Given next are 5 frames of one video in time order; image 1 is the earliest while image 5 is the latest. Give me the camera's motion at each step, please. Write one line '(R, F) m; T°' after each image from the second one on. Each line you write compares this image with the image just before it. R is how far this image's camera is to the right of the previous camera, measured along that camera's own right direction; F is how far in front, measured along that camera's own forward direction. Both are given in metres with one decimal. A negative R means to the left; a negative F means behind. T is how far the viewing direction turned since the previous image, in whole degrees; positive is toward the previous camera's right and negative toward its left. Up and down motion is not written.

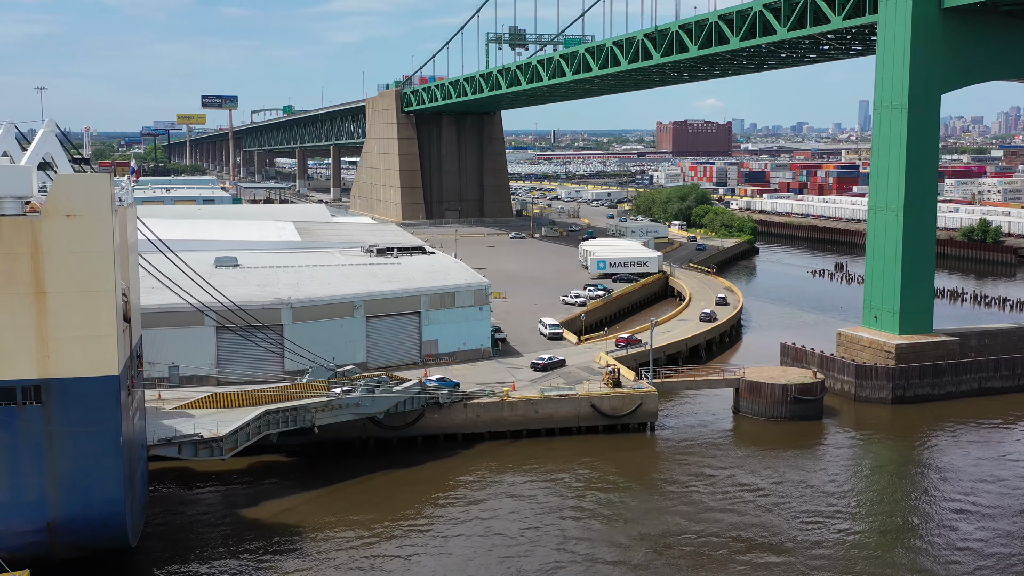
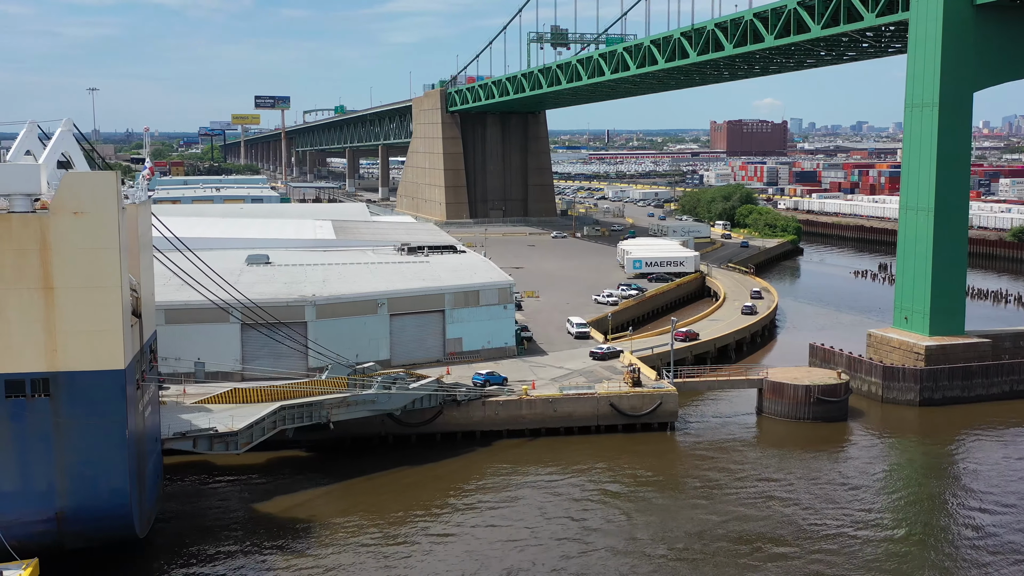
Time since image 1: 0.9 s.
(+0.6, 0.0) m; -3°
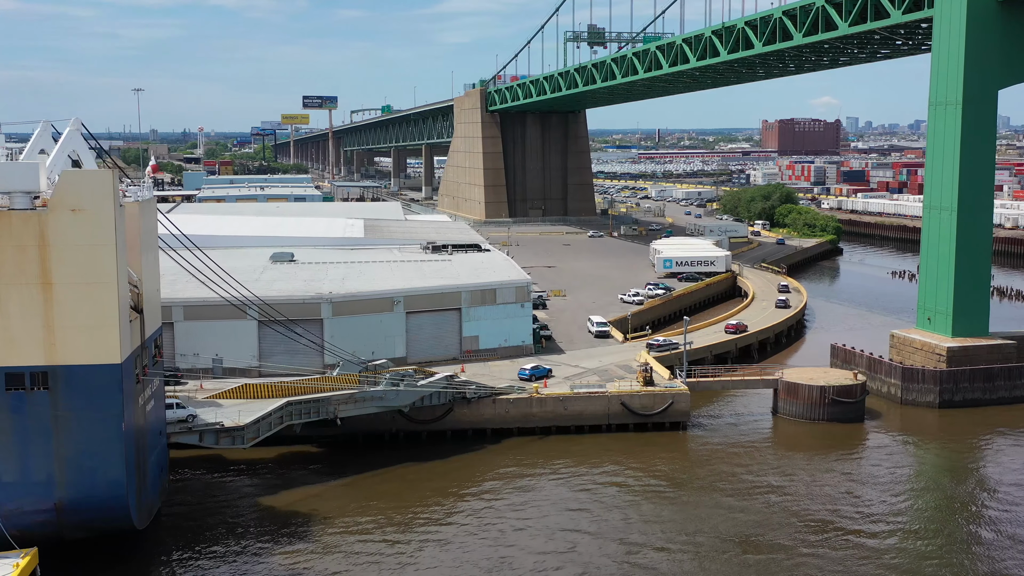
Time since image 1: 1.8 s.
(+0.6, 0.0) m; -2°
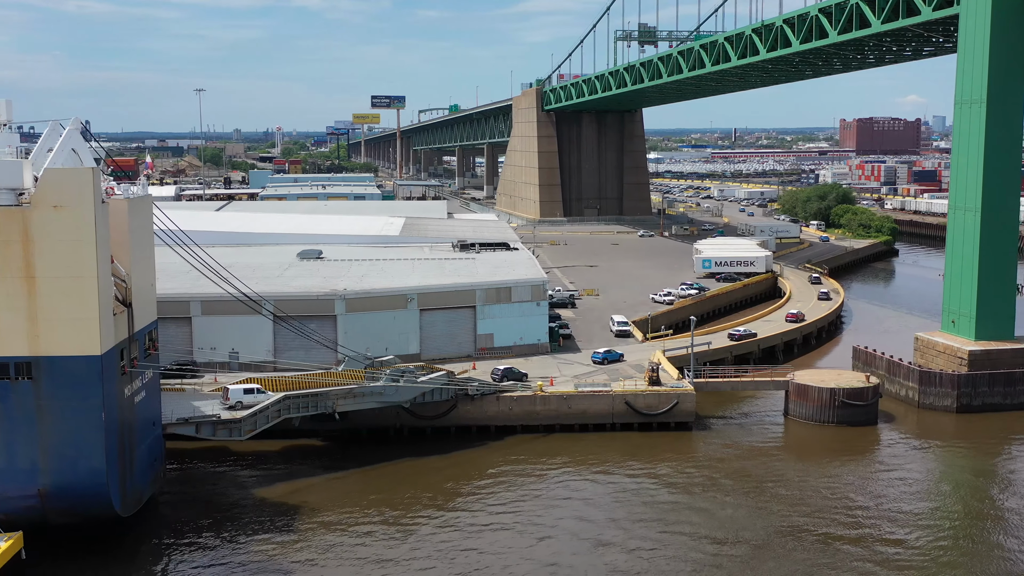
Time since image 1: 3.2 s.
(+1.1, -0.1) m; -3°
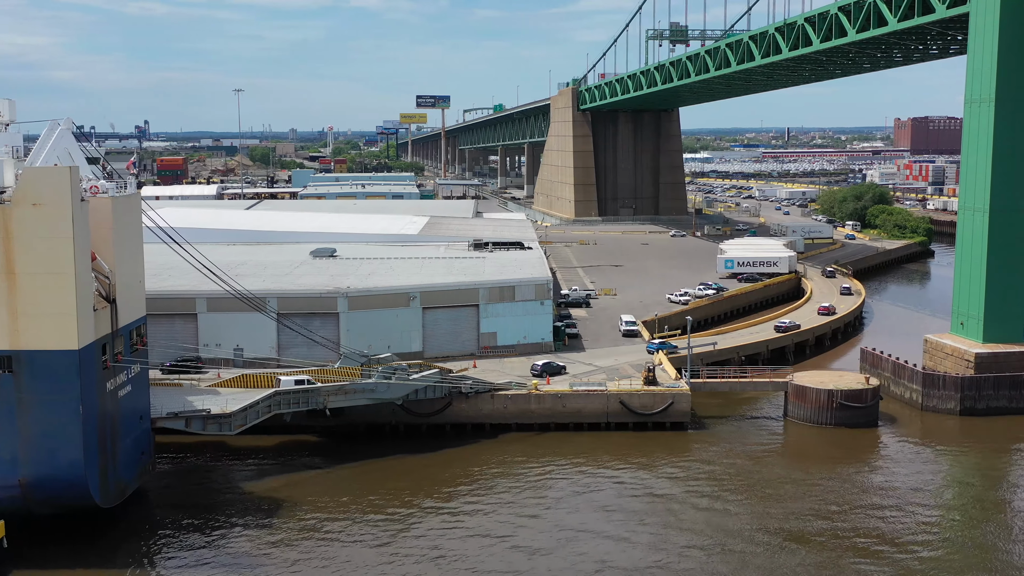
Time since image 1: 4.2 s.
(+0.9, -0.1) m; -2°
